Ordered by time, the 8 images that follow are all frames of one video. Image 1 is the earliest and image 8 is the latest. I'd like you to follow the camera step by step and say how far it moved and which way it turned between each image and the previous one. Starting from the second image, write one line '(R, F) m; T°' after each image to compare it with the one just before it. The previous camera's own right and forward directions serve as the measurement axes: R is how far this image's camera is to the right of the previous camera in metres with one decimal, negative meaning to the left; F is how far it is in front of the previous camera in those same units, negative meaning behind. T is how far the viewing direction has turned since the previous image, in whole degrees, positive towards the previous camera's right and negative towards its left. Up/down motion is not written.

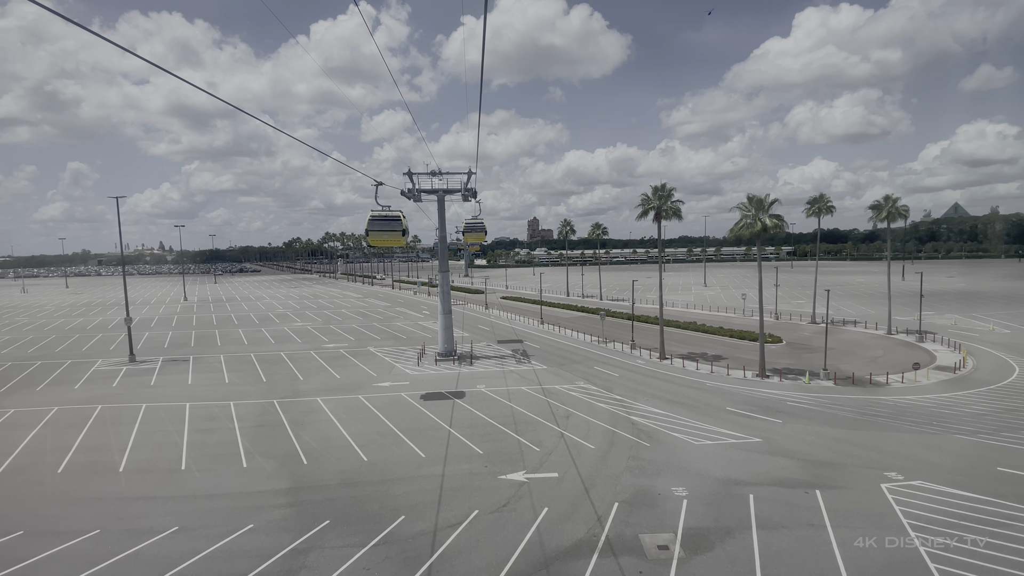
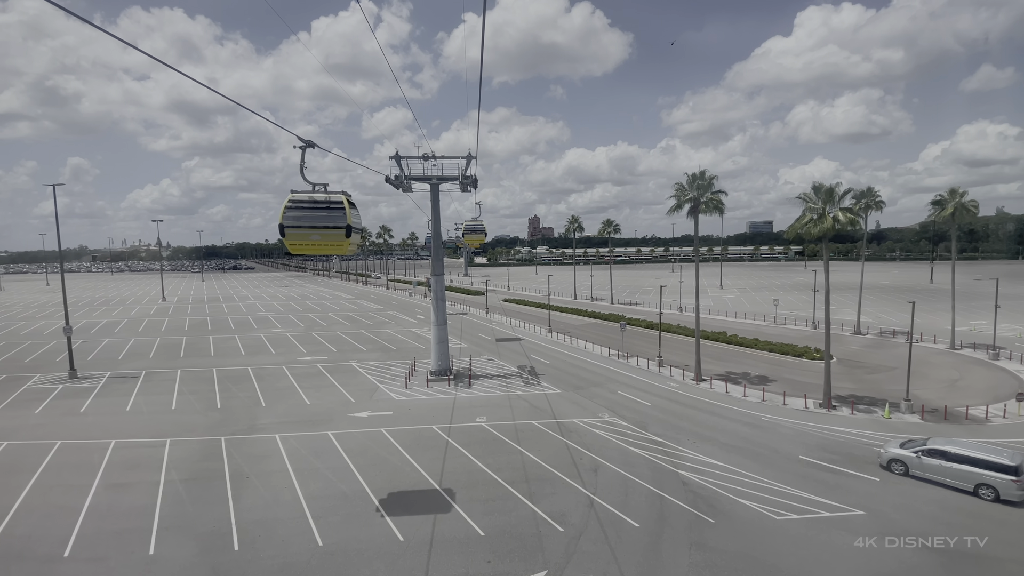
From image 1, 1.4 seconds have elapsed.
(-0.4, +6.0) m; 0°
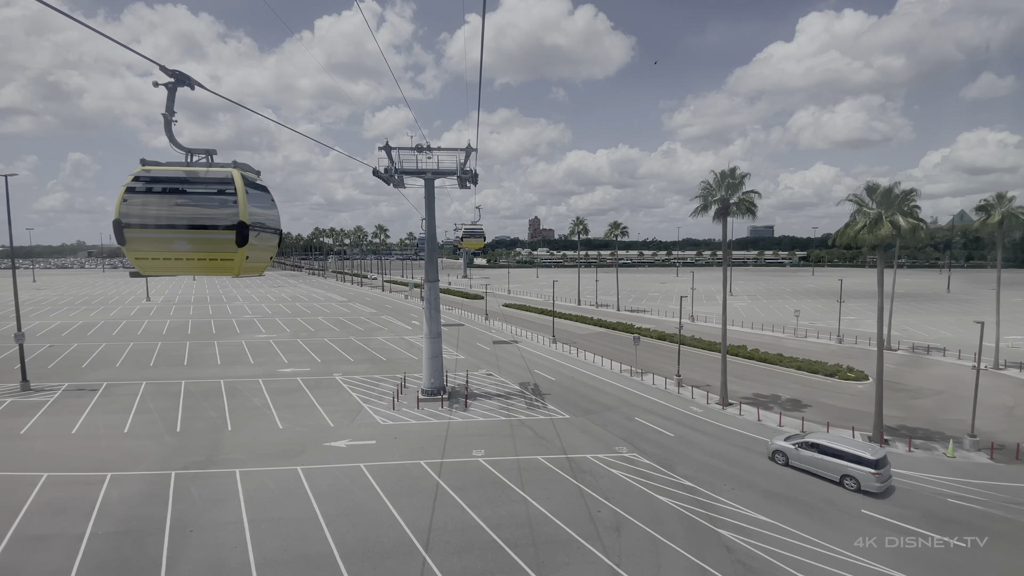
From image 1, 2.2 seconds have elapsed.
(-0.2, +3.5) m; 0°
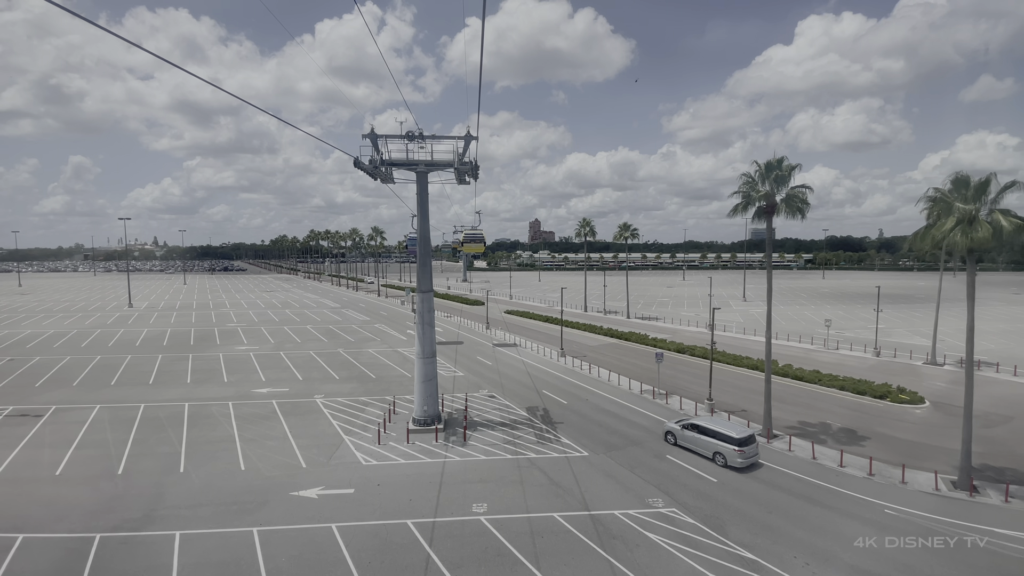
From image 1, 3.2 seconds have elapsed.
(-0.3, +4.0) m; 0°
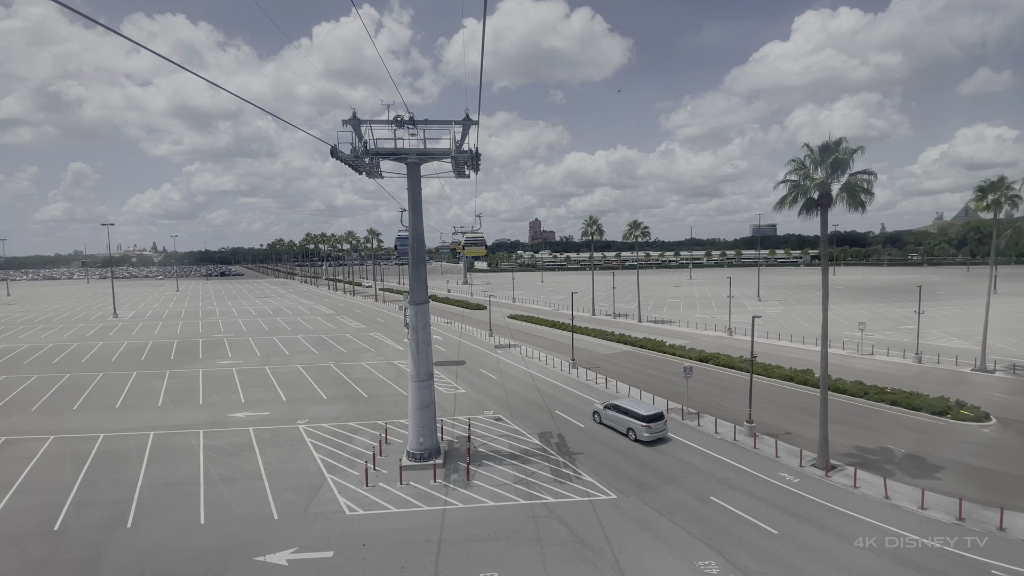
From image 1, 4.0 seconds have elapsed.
(-0.3, +3.4) m; 0°
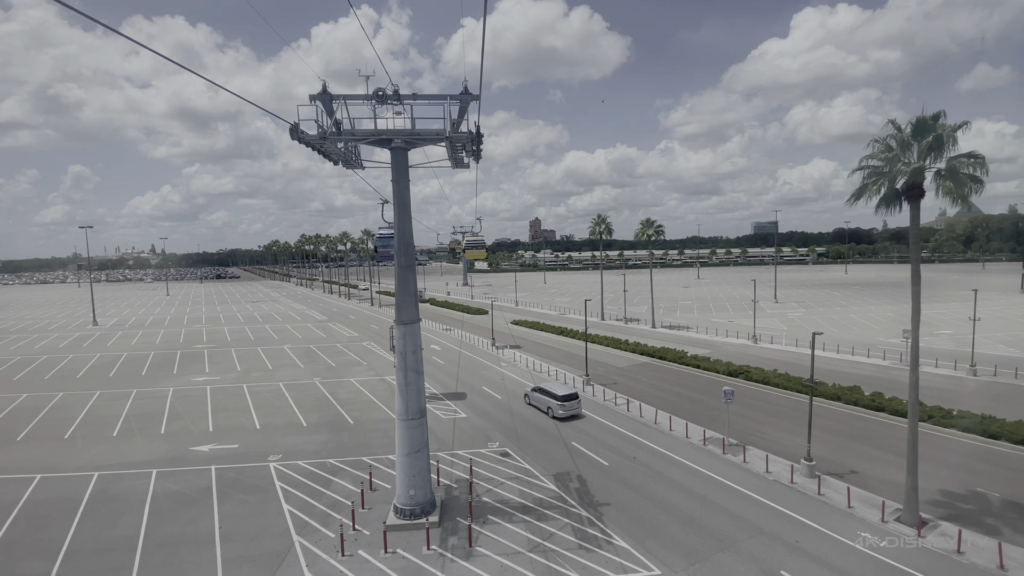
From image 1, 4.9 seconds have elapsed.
(-0.3, +3.9) m; 0°
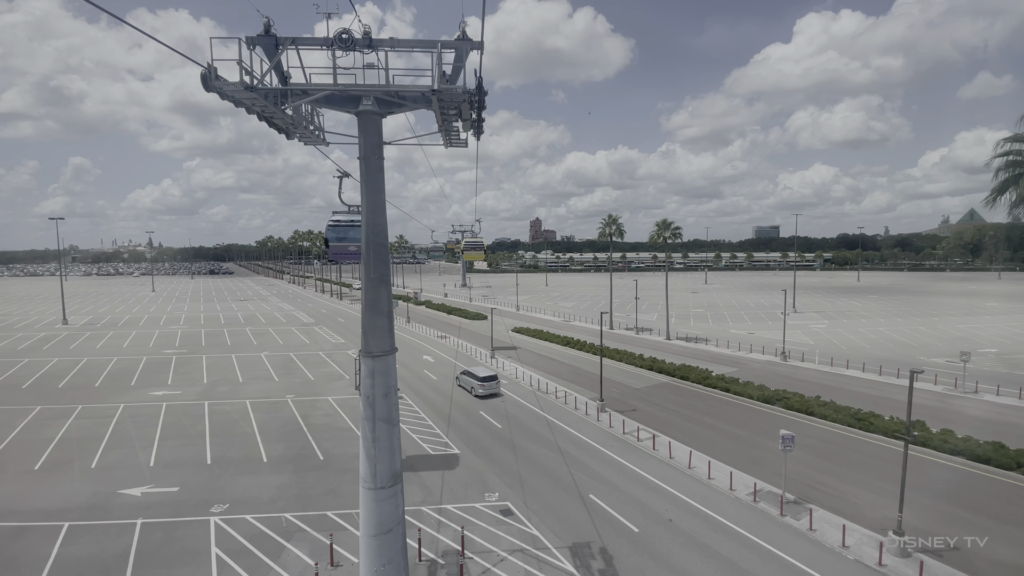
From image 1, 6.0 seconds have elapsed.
(-0.3, +4.3) m; 0°
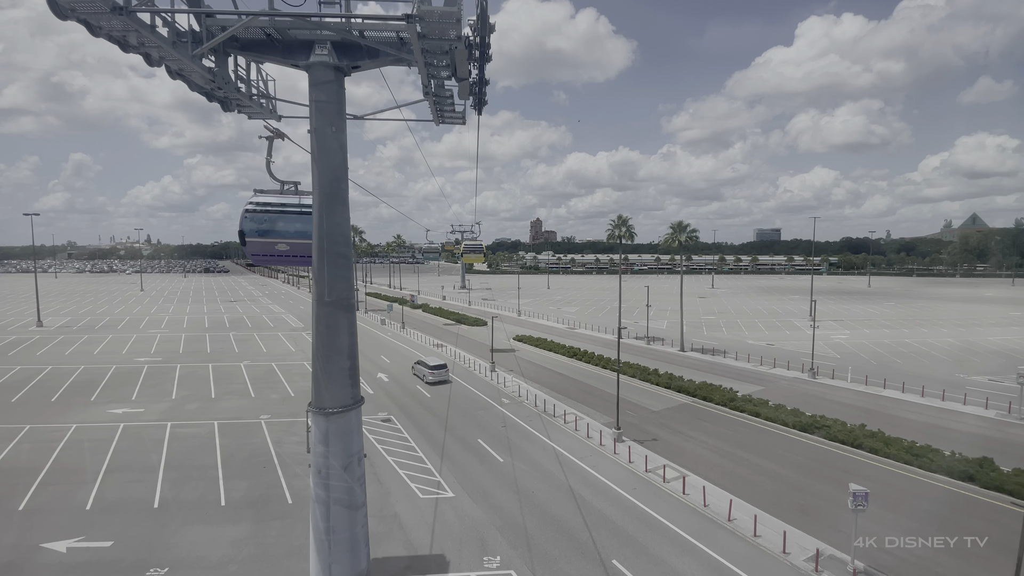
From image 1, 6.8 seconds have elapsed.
(-0.2, +3.4) m; 0°
